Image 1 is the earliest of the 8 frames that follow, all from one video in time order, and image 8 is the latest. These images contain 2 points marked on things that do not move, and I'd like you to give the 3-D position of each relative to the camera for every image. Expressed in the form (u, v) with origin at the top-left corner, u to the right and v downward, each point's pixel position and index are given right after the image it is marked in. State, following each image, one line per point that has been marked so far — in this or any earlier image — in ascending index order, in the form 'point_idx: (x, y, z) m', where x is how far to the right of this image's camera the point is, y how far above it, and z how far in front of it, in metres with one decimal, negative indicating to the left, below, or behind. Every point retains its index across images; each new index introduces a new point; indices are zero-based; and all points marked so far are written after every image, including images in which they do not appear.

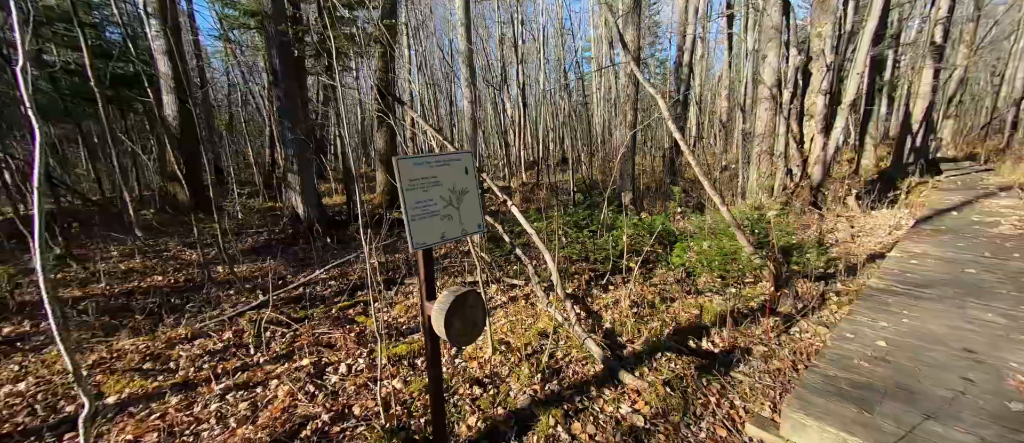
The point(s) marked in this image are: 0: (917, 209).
0: (+8.5, +0.3, +7.6) m
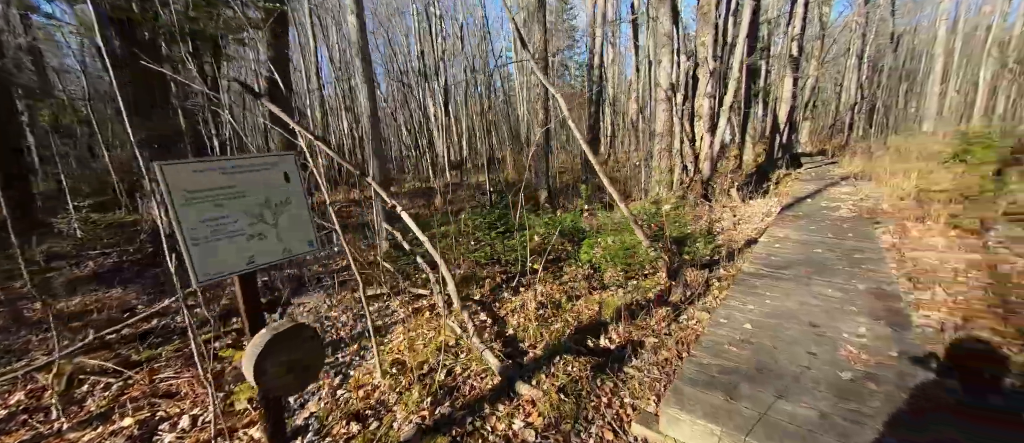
0: (+6.6, +0.6, +9.0) m
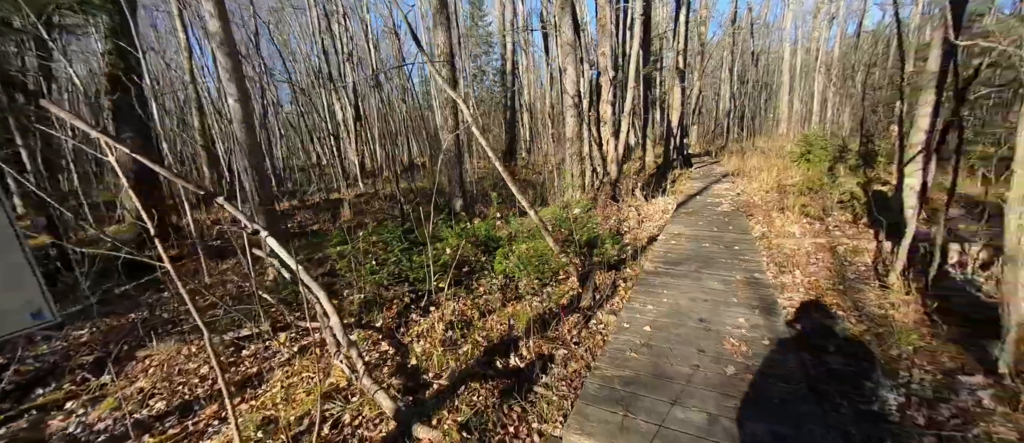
0: (+4.5, +0.7, +9.9) m
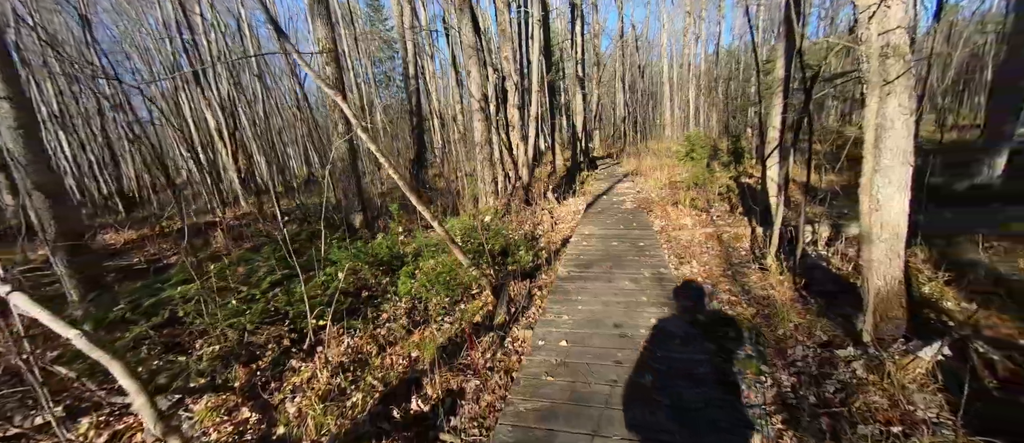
0: (+2.1, +0.7, +10.4) m
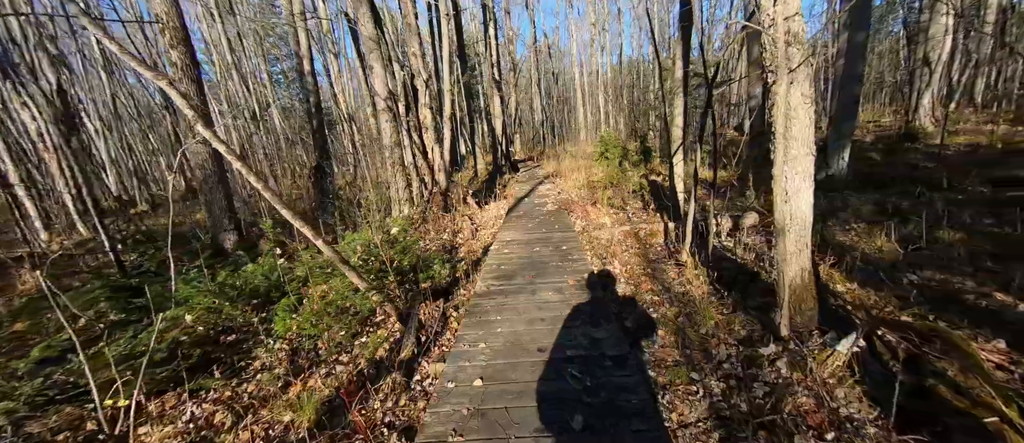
0: (-0.1, +0.6, +10.1) m
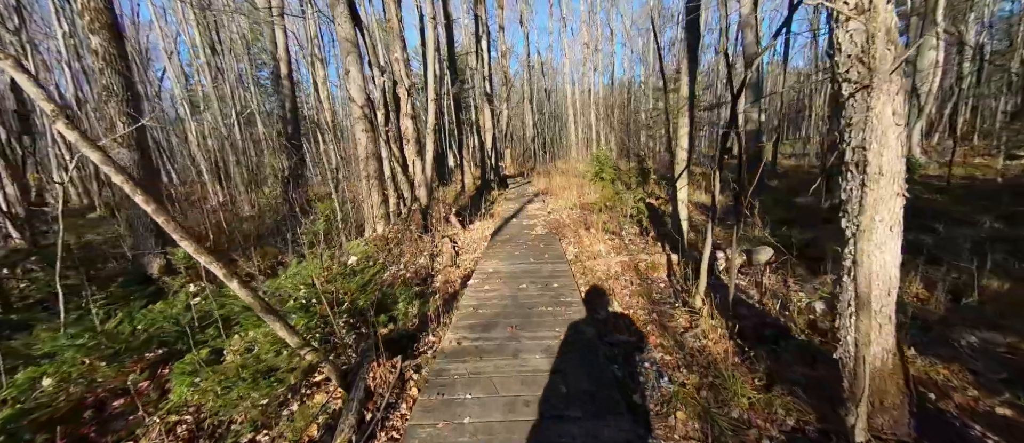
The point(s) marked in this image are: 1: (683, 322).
0: (-0.4, 0.0, +9.4) m
1: (+1.7, -1.0, +3.6) m
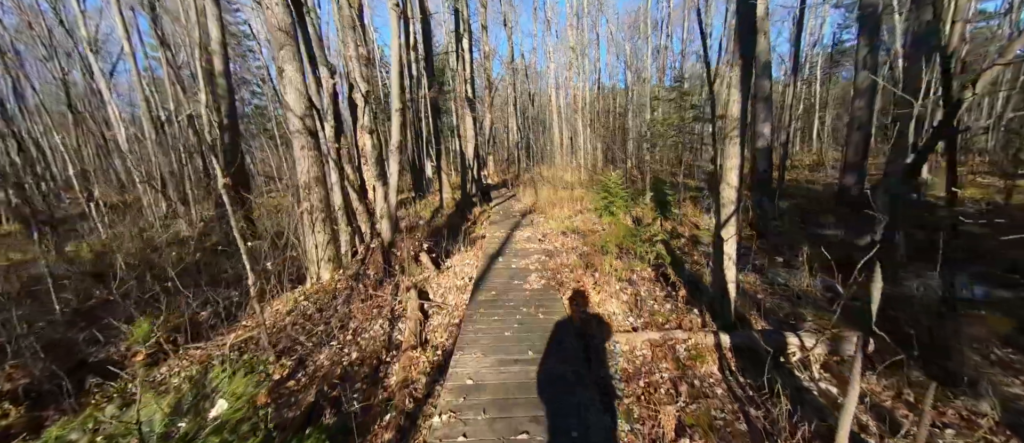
0: (-0.8, -0.7, +7.8) m
1: (+1.6, -1.7, +2.1) m
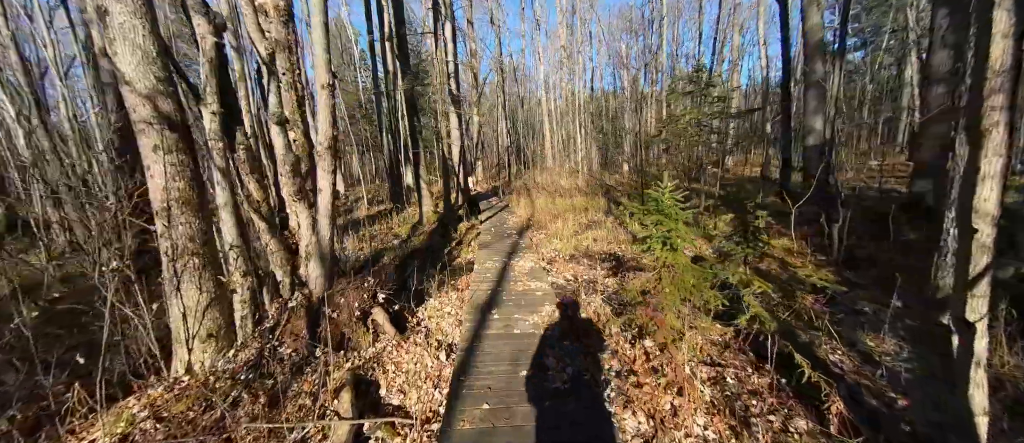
0: (-0.8, -1.1, +5.5) m
1: (+1.8, -2.0, -0.1) m
